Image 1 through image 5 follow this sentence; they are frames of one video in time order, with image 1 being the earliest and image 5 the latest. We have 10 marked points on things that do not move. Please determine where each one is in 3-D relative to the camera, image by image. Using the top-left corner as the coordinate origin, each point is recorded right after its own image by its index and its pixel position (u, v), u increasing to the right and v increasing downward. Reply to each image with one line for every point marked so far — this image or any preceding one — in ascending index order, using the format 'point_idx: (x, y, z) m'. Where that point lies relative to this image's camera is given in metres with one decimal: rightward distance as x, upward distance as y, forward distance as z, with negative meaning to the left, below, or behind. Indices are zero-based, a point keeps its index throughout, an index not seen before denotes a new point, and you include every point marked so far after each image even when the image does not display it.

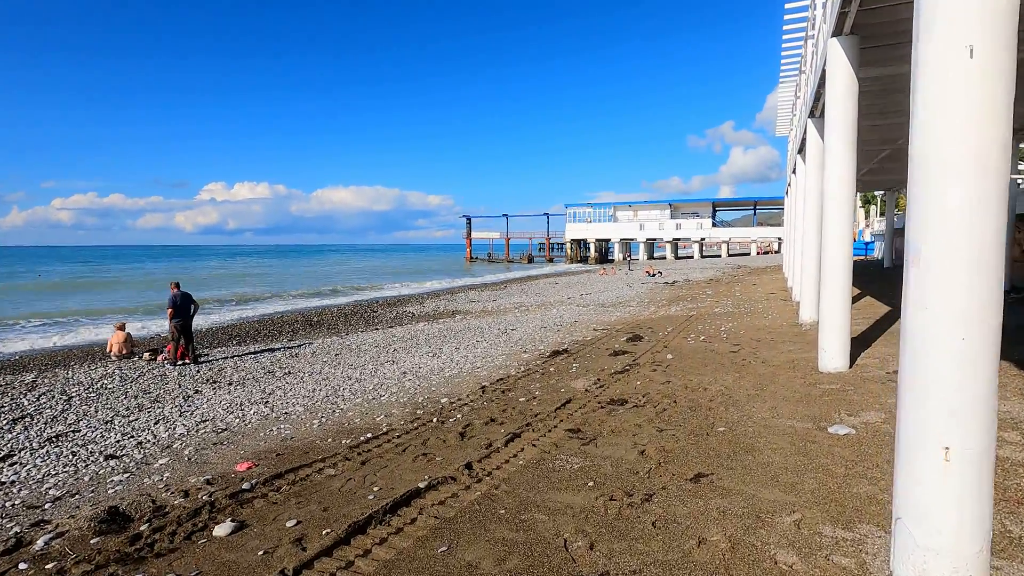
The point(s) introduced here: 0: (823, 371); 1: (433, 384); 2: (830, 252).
0: (+3.8, -1.0, +6.7) m
1: (-1.2, -1.4, +8.0) m
2: (+3.8, +0.4, +6.6) m
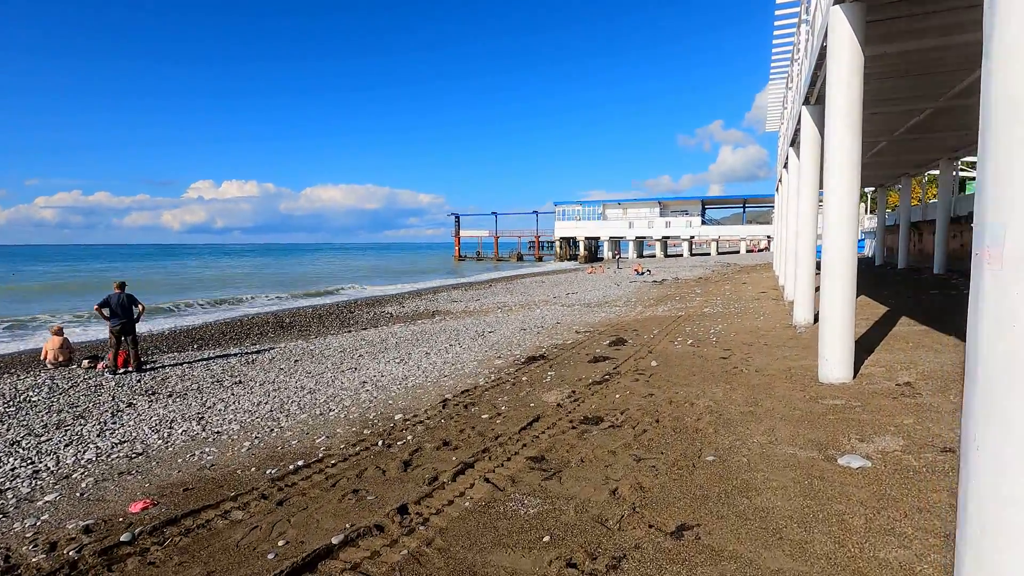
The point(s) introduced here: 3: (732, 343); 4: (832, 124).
0: (+3.4, -1.0, +6.0) m
1: (-1.6, -1.4, +7.2) m
2: (+3.4, +0.4, +5.9) m
3: (+3.6, -0.9, +8.8) m
4: (+3.4, +1.7, +5.8) m
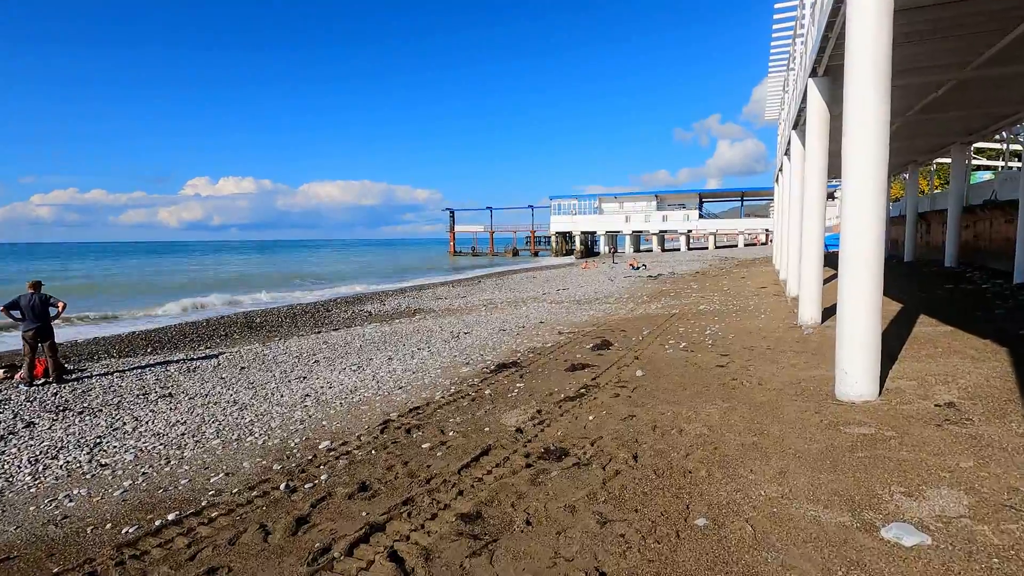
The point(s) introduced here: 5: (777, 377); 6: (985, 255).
0: (+3.0, -1.0, +4.9) m
1: (-2.1, -1.4, +6.1) m
2: (+3.0, +0.5, +4.8) m
3: (+3.1, -0.8, +7.7) m
4: (+2.9, +1.8, +4.7) m
5: (+2.8, -1.0, +5.8) m
6: (+12.9, +0.9, +14.8) m
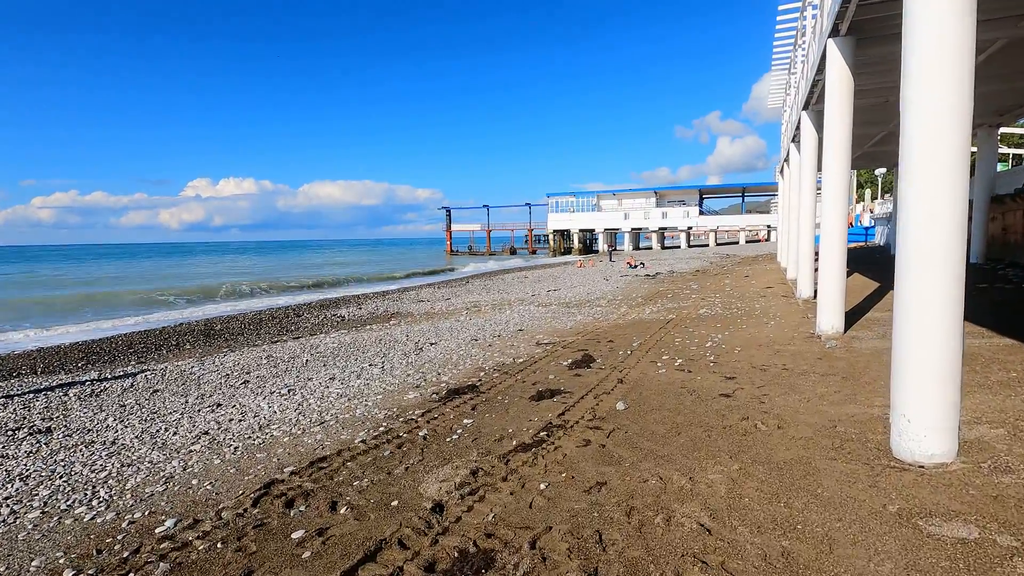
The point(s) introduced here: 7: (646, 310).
0: (+2.4, -1.1, +3.4) m
1: (-2.6, -1.5, +4.6) m
2: (+2.4, +0.4, +3.3) m
3: (+2.6, -0.9, +6.2) m
4: (+2.4, +1.7, +3.2) m
5: (+2.3, -1.0, +4.3) m
6: (+12.3, +0.9, +13.3) m
7: (+3.2, -0.5, +12.9) m
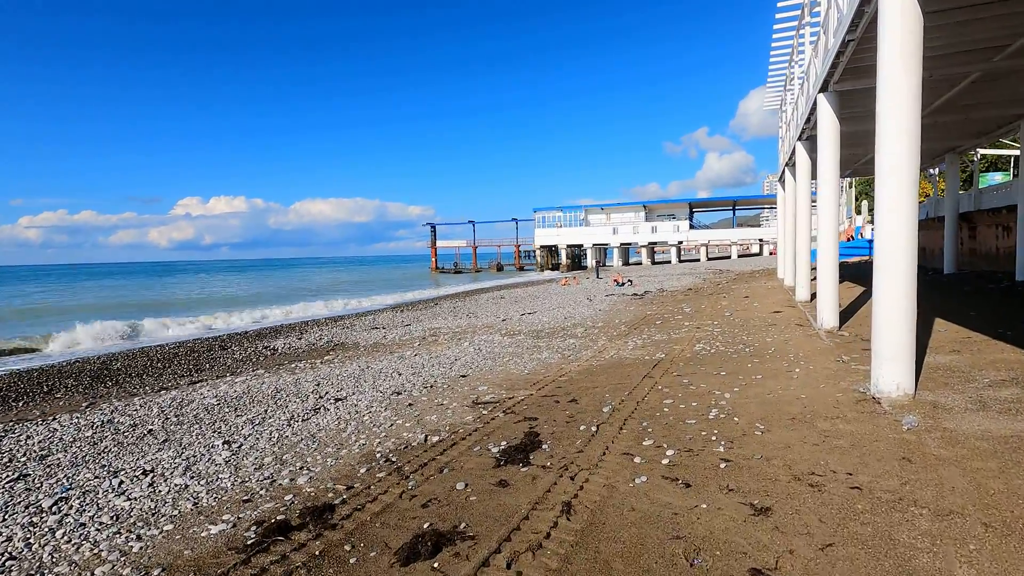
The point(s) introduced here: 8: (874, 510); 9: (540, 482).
0: (+1.6, -1.3, +0.8) m
1: (-3.4, -1.9, +1.9) m
2: (+1.6, +0.1, +0.7) m
3: (+1.7, -1.2, +3.6) m
4: (+1.5, +1.4, +0.7) m
5: (+1.5, -1.3, +1.7) m
6: (+11.3, +0.4, +10.8) m
7: (+2.2, -1.1, +10.3) m
8: (+2.1, -1.2, +3.1) m
9: (+0.2, -1.4, +4.0) m
